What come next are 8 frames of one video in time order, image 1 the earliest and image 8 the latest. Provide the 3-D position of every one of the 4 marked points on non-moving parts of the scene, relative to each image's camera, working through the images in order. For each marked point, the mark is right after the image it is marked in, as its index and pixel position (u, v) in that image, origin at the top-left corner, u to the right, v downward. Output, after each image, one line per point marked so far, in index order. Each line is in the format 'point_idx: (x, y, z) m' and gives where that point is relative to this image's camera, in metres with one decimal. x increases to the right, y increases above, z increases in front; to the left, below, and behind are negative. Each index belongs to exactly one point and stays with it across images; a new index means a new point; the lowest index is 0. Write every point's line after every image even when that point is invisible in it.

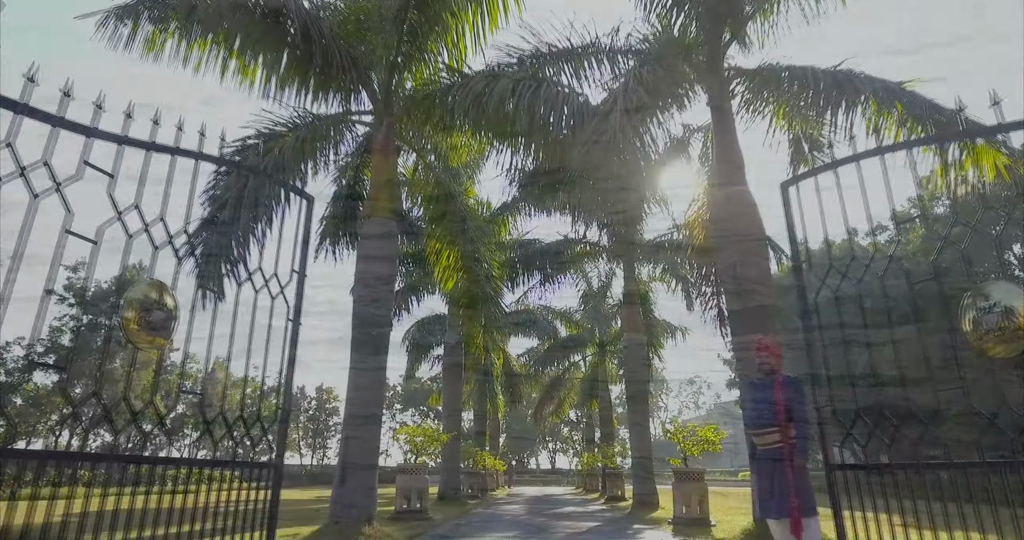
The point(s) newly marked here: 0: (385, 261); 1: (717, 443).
0: (-1.4, +0.1, +7.0) m
1: (+2.9, -2.5, +9.3) m
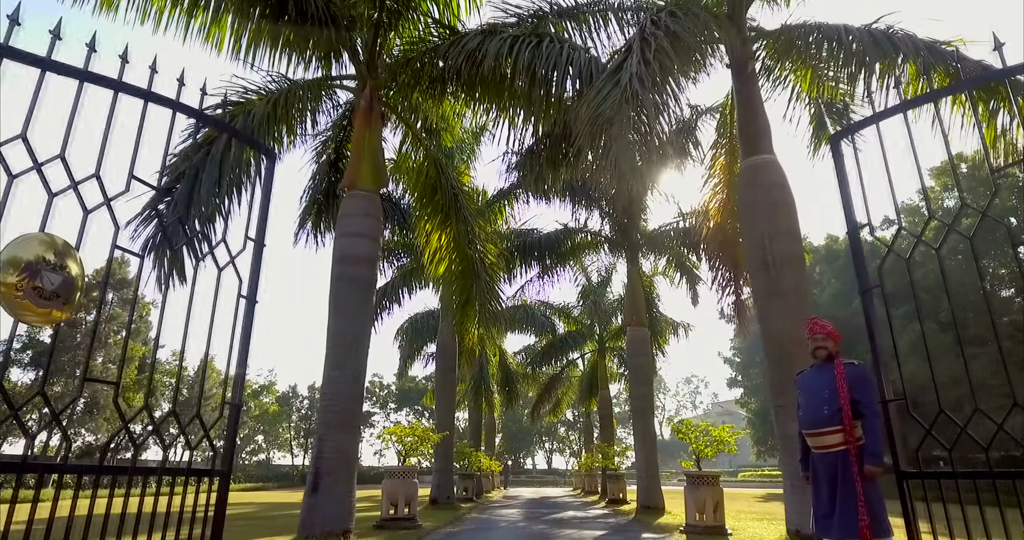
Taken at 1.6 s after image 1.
0: (-1.4, +0.3, +6.2) m
1: (+2.9, -2.3, +8.5) m
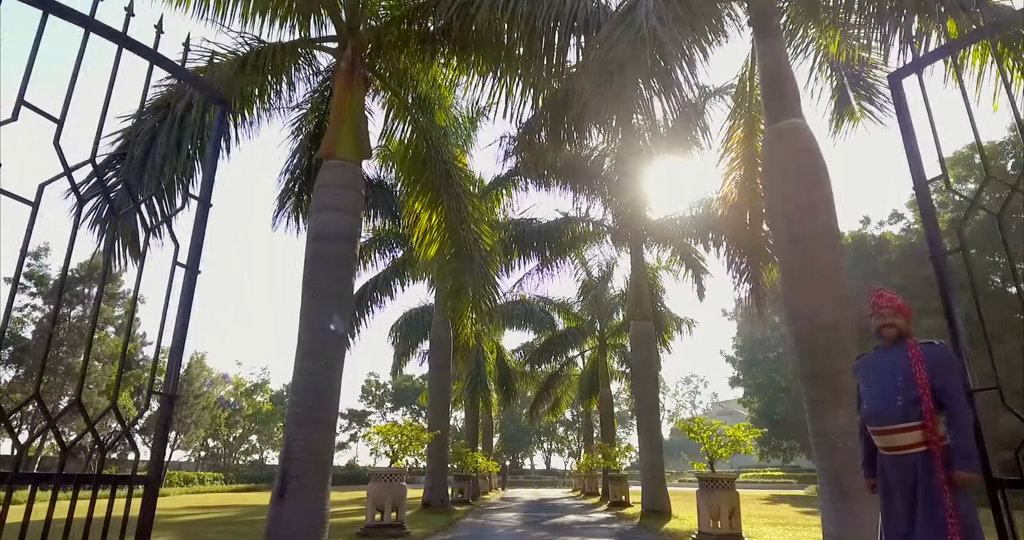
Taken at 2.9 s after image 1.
0: (-1.4, +0.5, +5.5) m
1: (+2.9, -2.1, +7.9) m
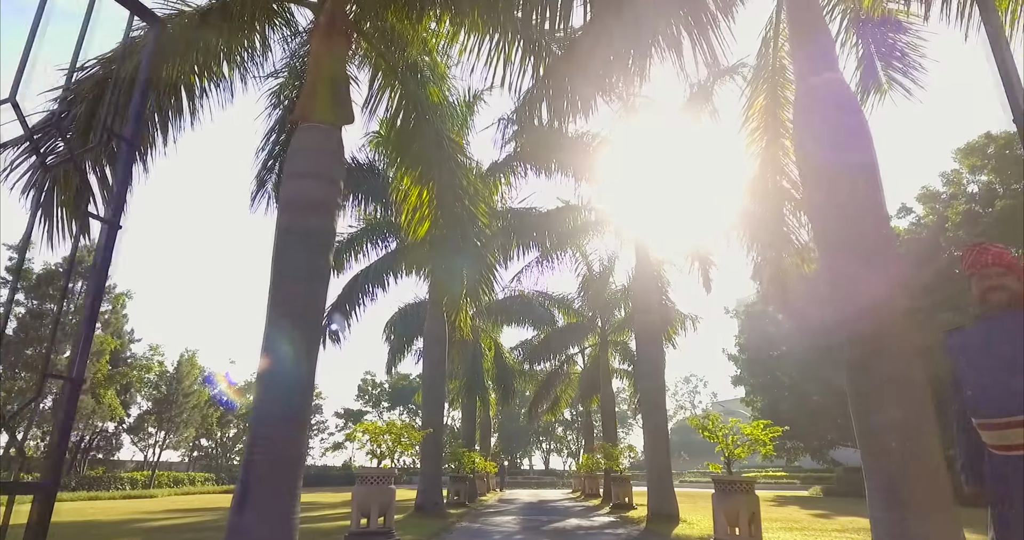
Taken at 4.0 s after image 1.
0: (-1.5, +0.7, +4.9) m
1: (+2.8, -1.9, +7.2) m
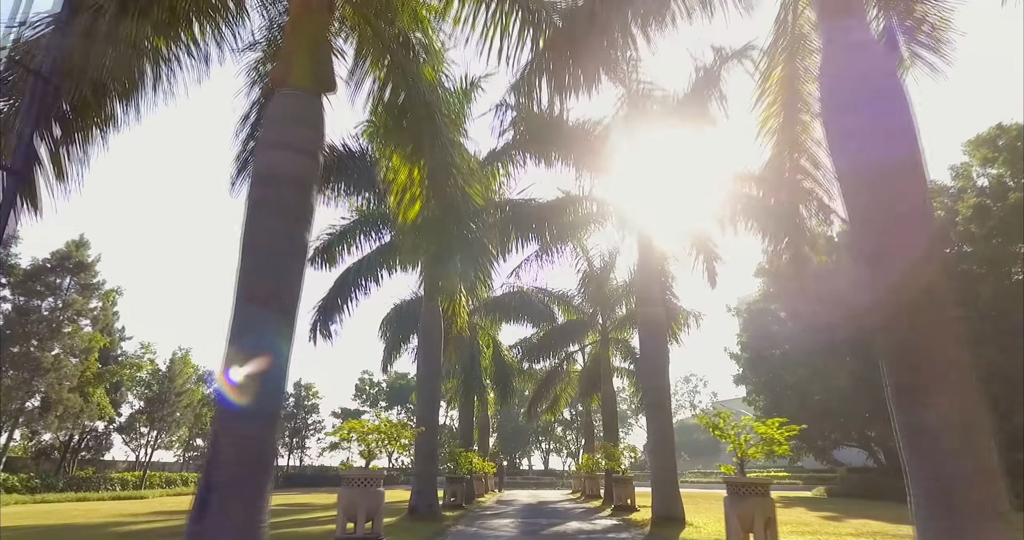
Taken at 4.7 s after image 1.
0: (-1.5, +0.8, +4.4) m
1: (+2.8, -1.8, +6.7) m
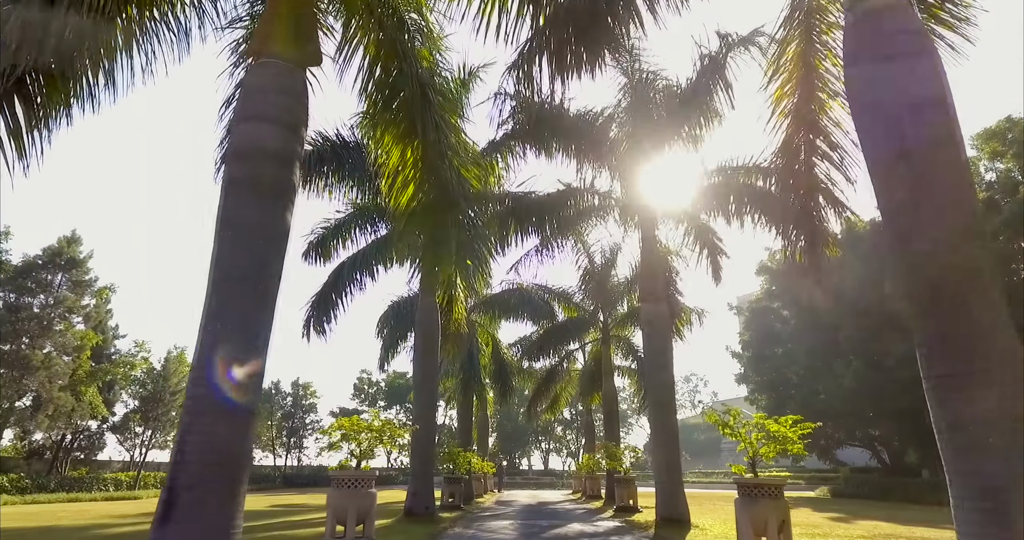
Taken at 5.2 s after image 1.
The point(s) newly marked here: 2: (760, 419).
0: (-1.5, +0.9, +4.1) m
1: (+2.8, -1.7, +6.4) m
2: (+2.5, -1.5, +6.6) m
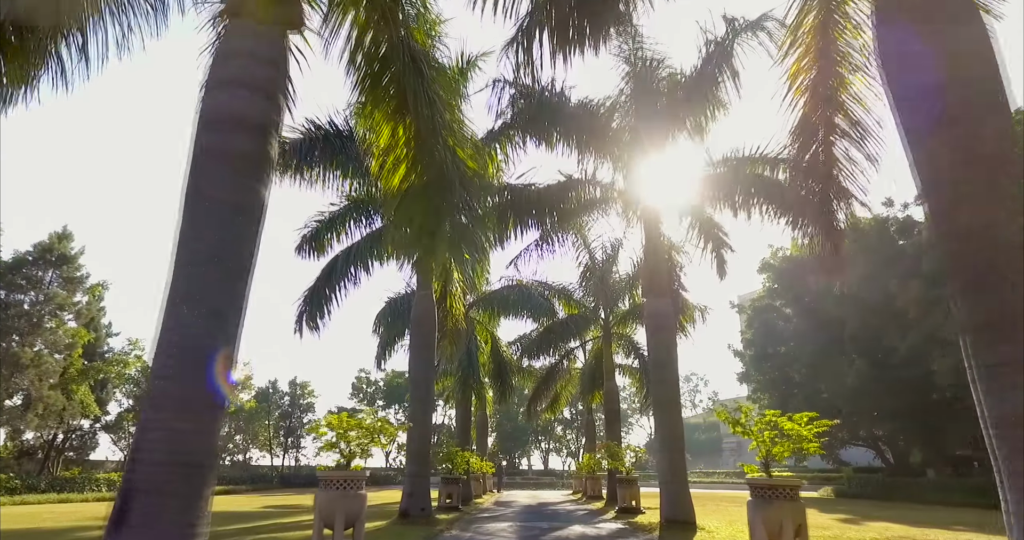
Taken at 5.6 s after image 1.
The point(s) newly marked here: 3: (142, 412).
0: (-1.5, +1.0, +3.7) m
1: (+2.8, -1.6, +6.0) m
2: (+2.5, -1.4, +6.2) m
3: (-1.8, -0.7, +3.1) m
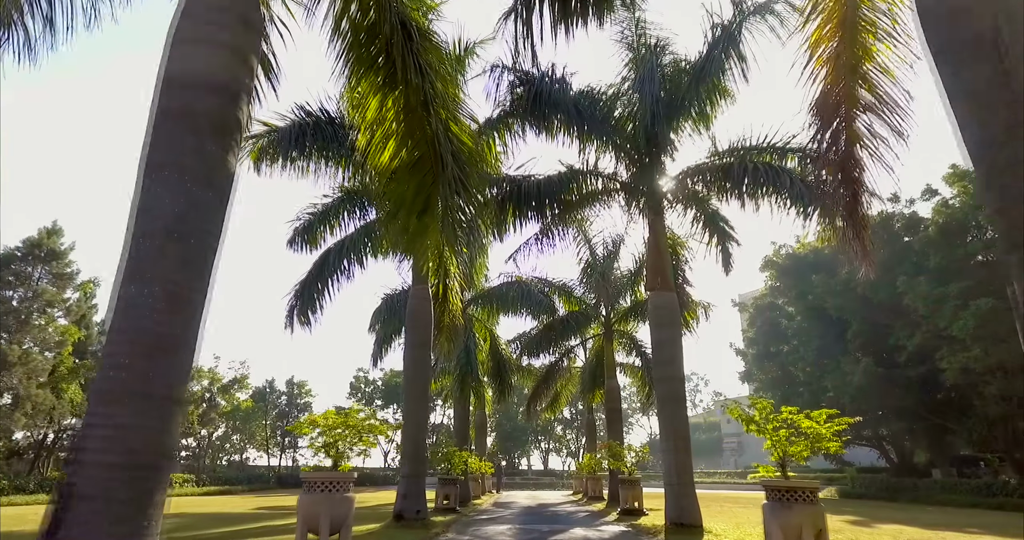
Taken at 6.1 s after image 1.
0: (-1.5, +1.1, +3.3) m
1: (+2.8, -1.5, +5.7) m
2: (+2.5, -1.3, +5.8) m
3: (-1.8, -0.6, +2.7) m
